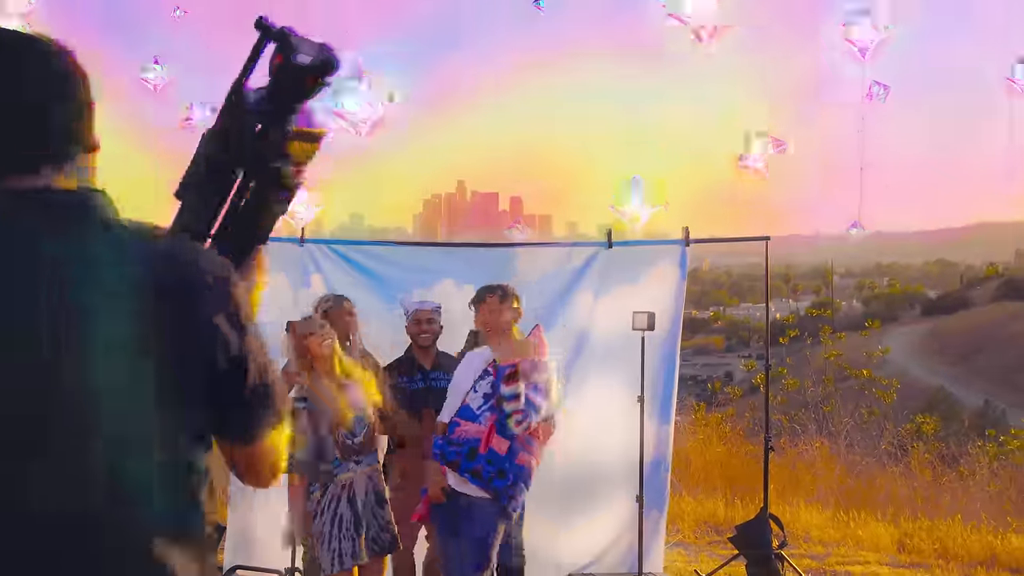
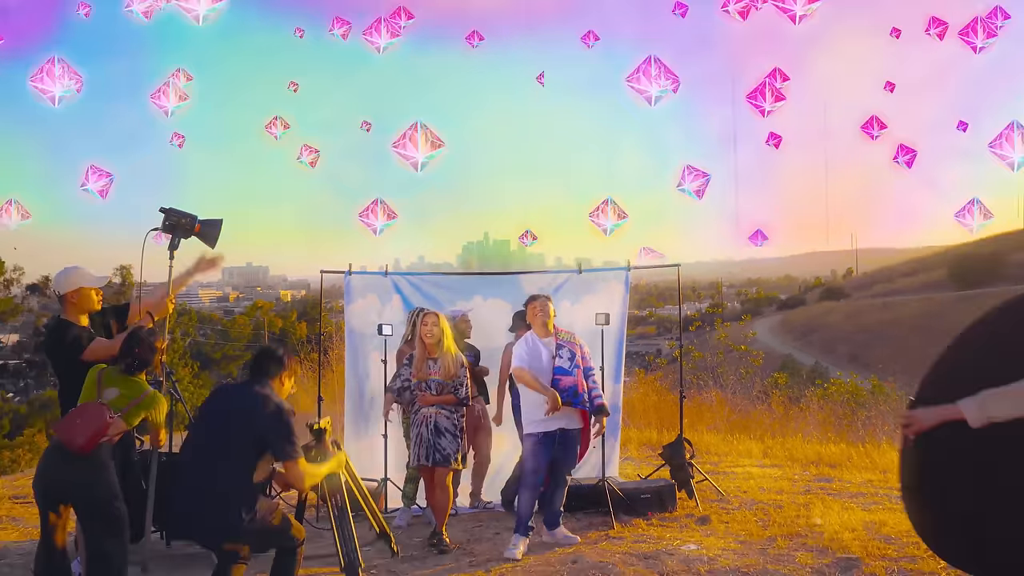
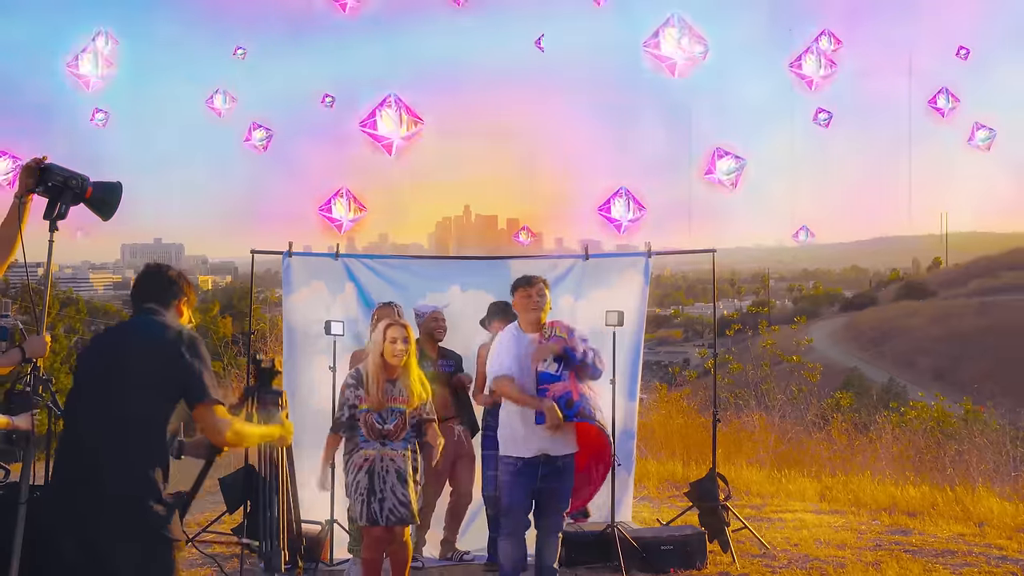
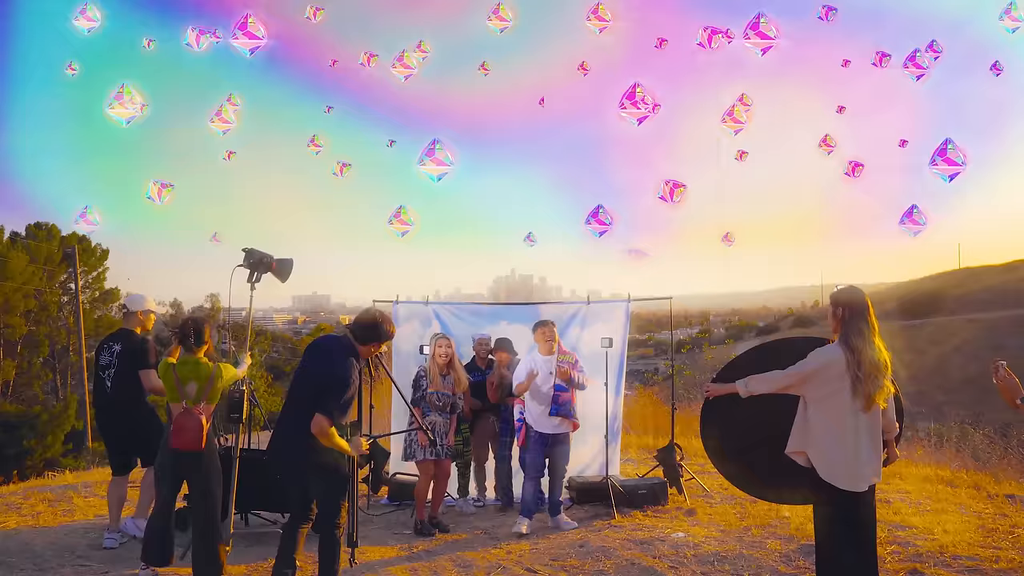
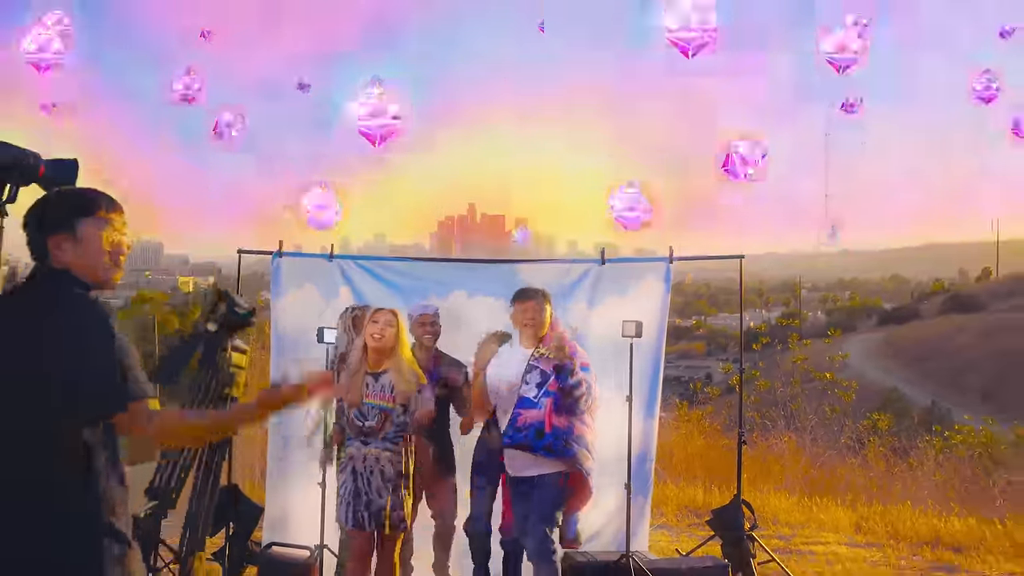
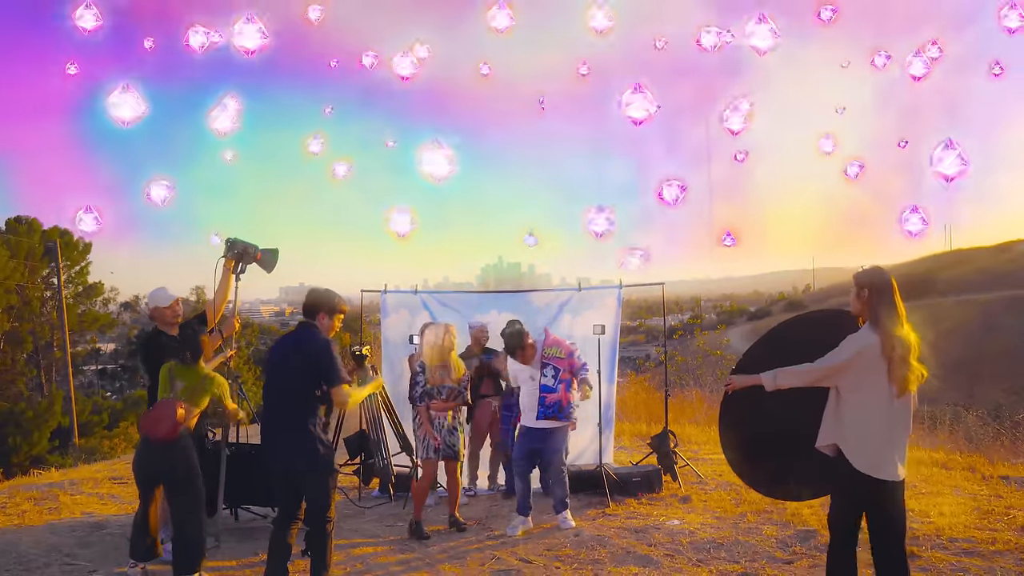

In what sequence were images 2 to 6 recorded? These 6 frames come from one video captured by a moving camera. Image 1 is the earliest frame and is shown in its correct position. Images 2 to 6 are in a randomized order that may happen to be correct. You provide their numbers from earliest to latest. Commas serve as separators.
5, 3, 2, 6, 4
